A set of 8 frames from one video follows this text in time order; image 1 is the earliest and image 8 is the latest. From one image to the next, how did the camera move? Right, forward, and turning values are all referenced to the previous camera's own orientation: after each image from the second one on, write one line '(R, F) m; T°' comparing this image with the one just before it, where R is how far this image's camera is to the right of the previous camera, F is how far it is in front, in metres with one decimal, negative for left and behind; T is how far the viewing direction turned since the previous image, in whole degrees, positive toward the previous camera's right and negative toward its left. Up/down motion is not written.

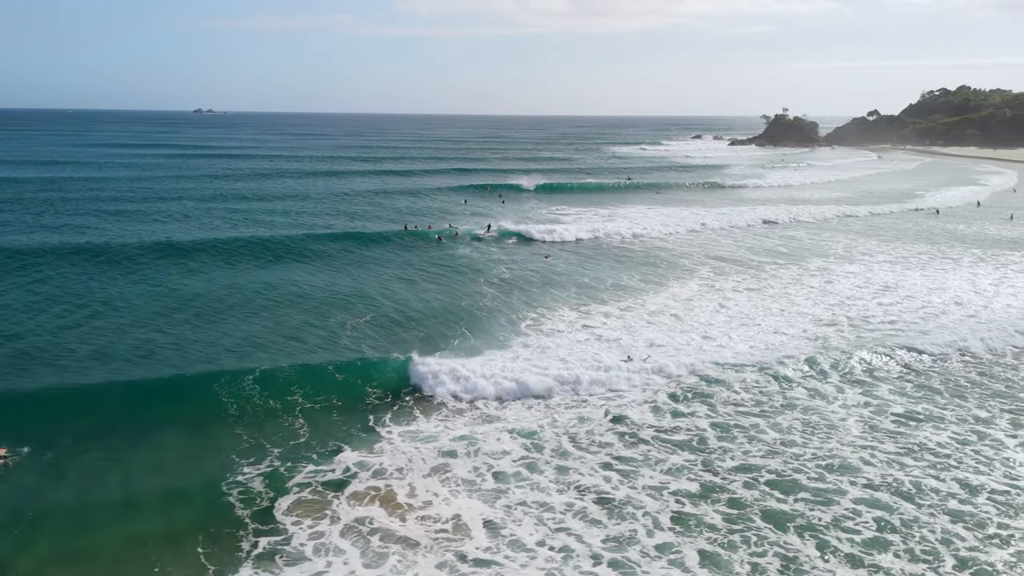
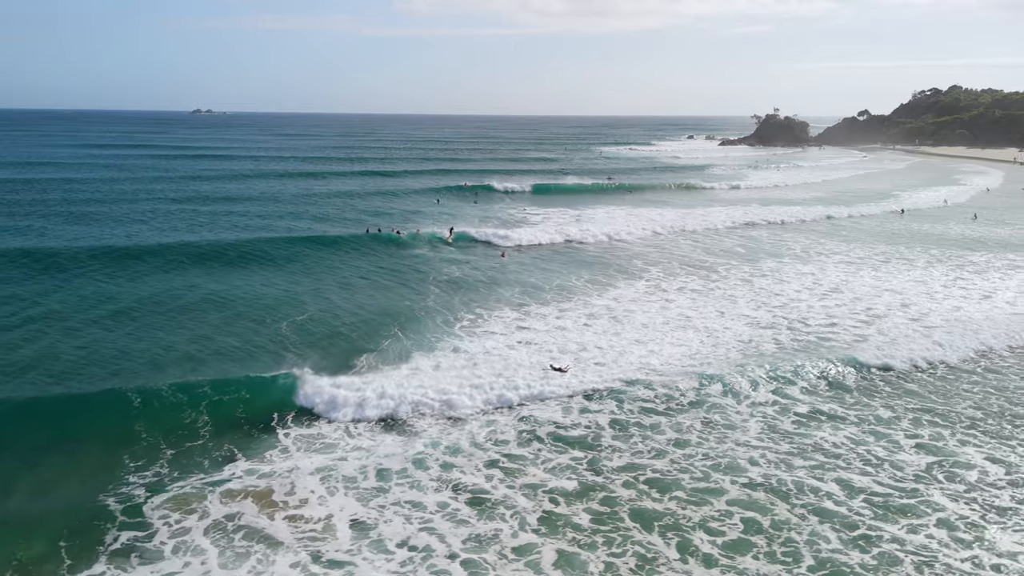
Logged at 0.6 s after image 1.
(+1.3, -0.1) m; 0°
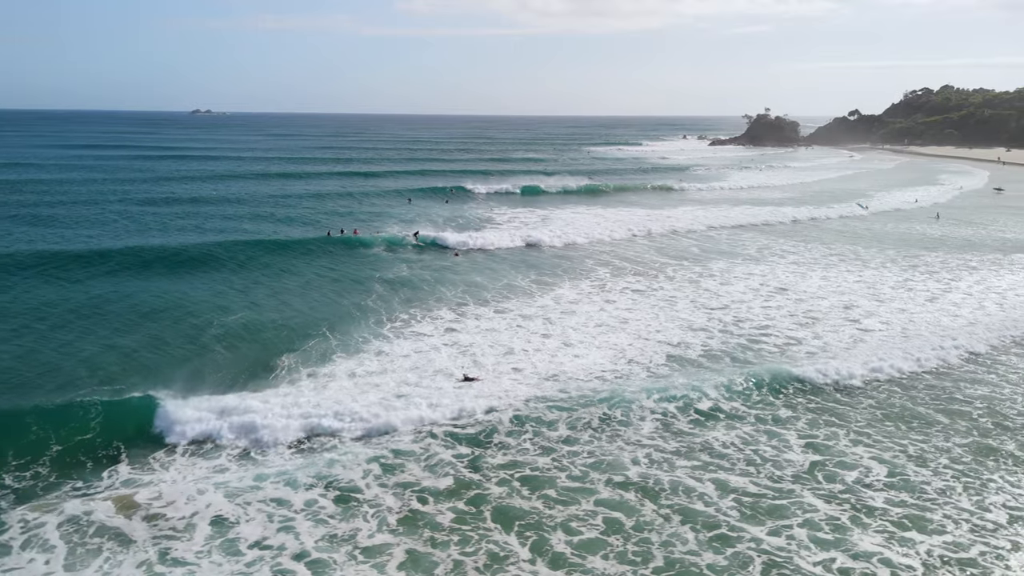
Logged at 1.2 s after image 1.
(+1.4, 0.0) m; 0°
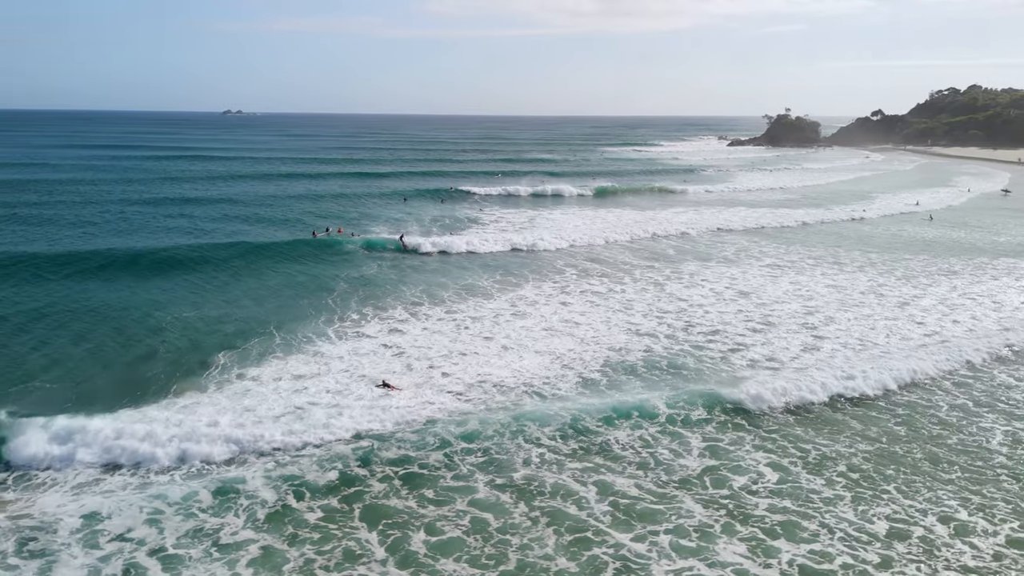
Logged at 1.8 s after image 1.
(+1.6, 0.0) m; -2°
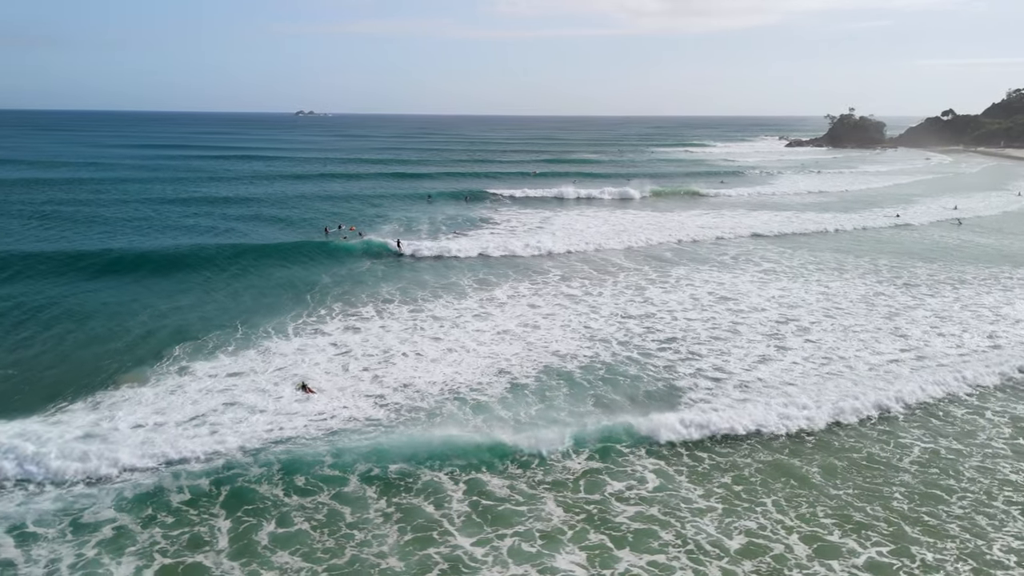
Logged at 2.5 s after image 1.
(+2.1, 0.0) m; -5°
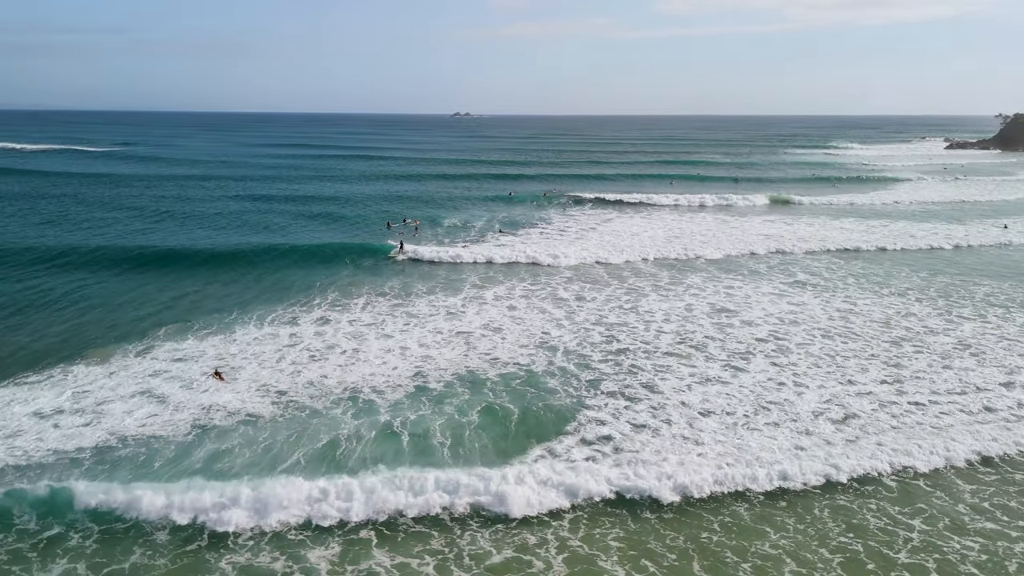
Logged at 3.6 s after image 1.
(+3.7, +0.3) m; -12°
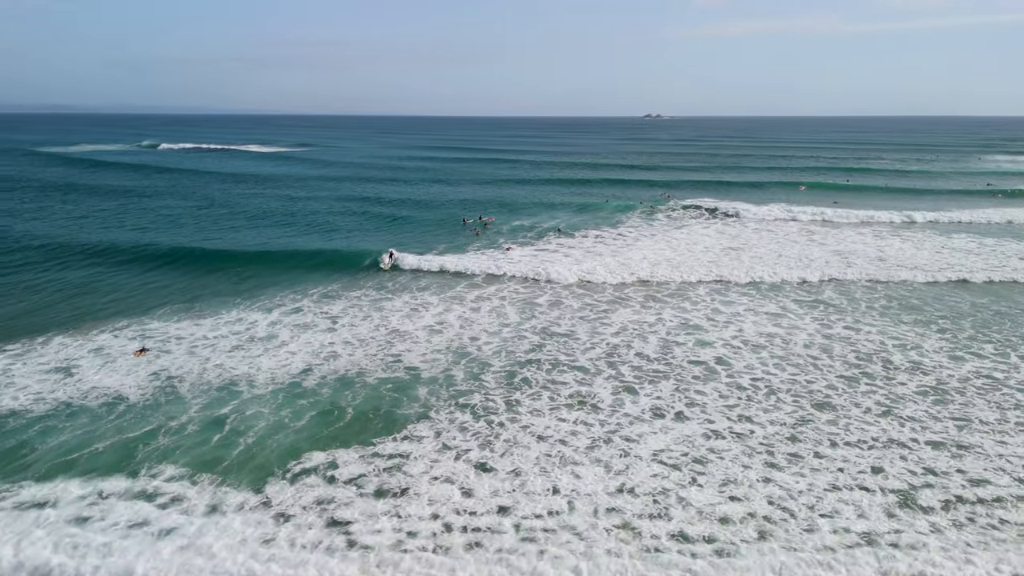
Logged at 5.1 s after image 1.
(+4.5, +1.2) m; -14°
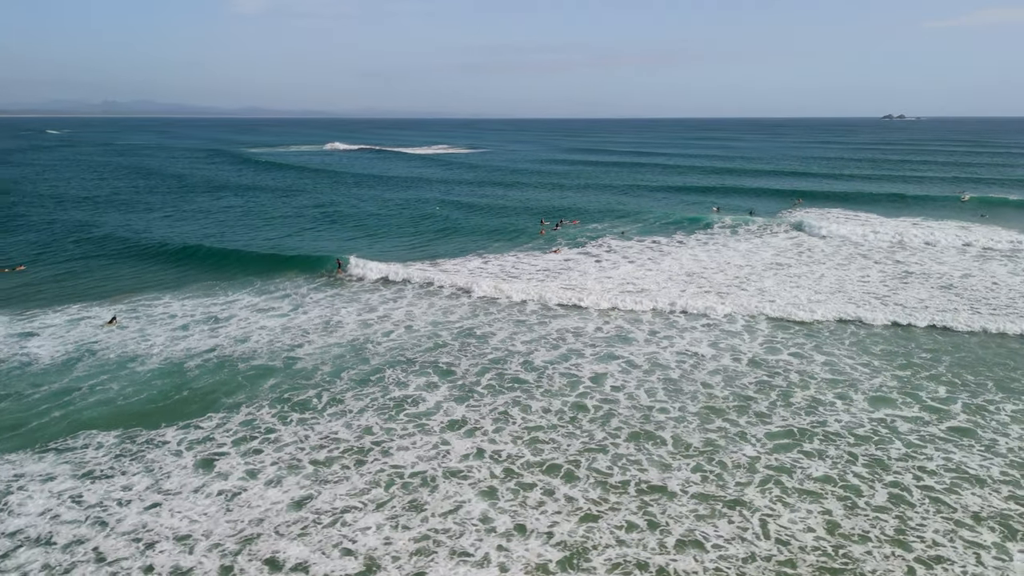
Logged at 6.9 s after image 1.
(+4.7, +1.4) m; -15°
